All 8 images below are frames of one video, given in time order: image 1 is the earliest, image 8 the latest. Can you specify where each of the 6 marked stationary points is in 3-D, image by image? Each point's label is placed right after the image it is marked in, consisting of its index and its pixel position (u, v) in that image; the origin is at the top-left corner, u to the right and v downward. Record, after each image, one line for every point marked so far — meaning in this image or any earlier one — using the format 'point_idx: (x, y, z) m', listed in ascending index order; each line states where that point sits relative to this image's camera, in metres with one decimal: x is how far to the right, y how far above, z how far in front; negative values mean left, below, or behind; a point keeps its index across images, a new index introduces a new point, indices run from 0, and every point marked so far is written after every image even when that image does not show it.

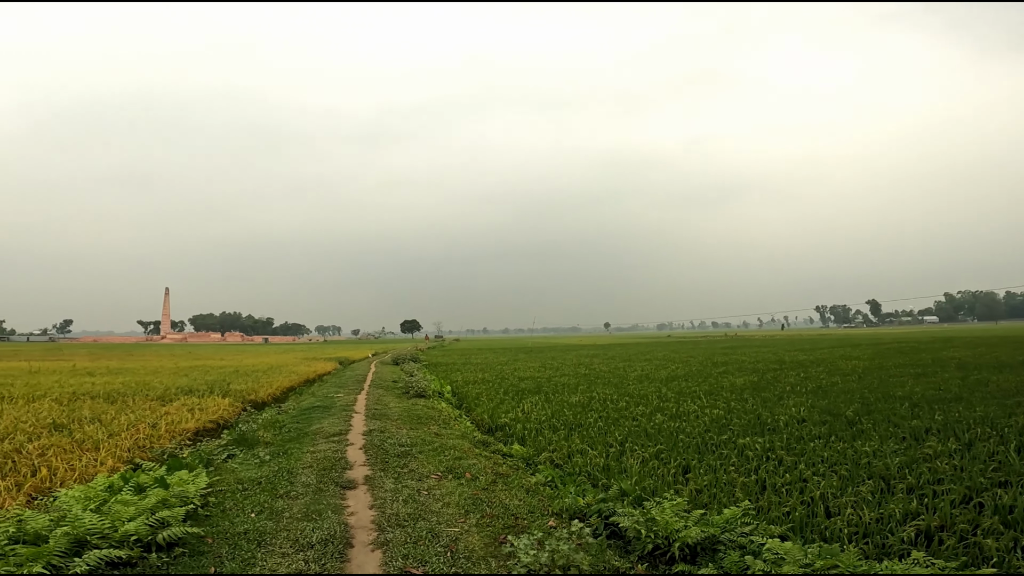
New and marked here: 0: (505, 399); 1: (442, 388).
0: (-0.3, -4.0, +16.6) m
1: (-2.8, -4.0, +18.5) m
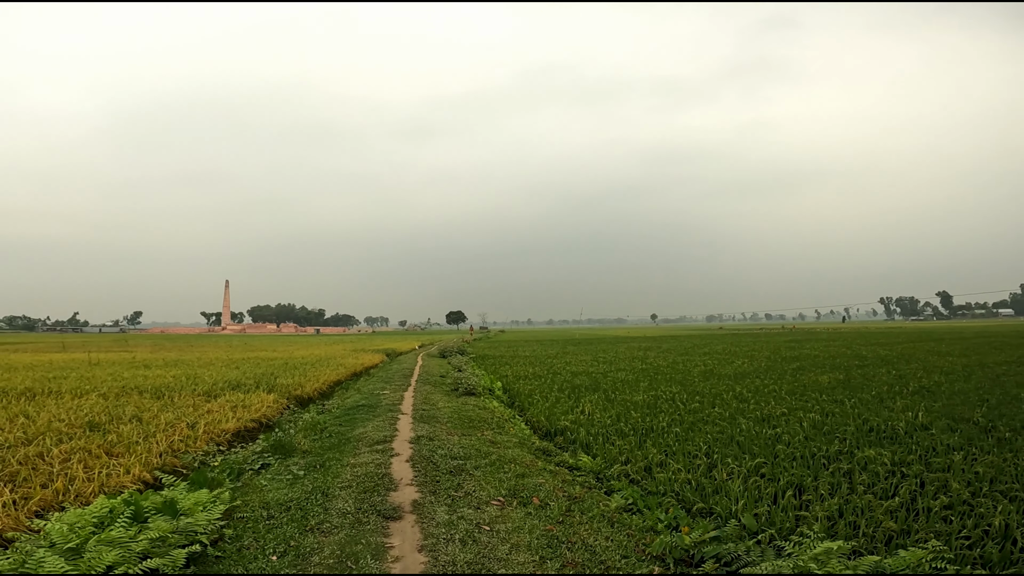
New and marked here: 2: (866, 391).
0: (+1.6, -3.6, +15.2) m
1: (-0.7, -3.6, +17.3) m
2: (+11.9, -3.5, +15.5) m
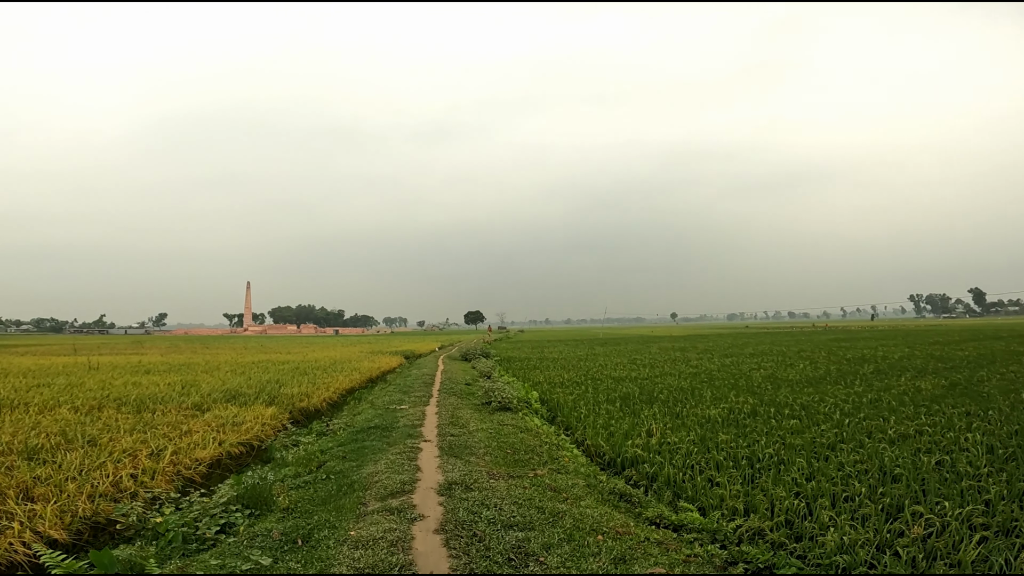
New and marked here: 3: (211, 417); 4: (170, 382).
0: (+2.8, -3.4, +12.6) m
1: (+0.5, -3.4, +14.8) m
2: (+13.1, -3.2, +12.5) m
3: (-7.5, -3.1, +11.4) m
4: (-13.3, -3.6, +17.8) m
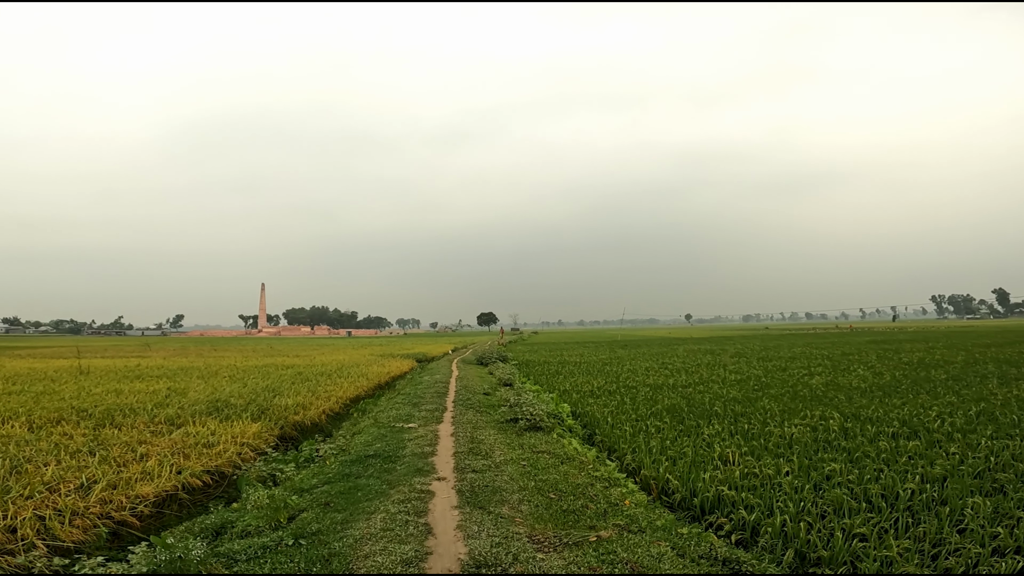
0: (+3.5, -3.2, +10.4) m
1: (+1.2, -3.2, +12.6) m
2: (+13.8, -3.0, +10.1) m
3: (-6.8, -3.0, +9.5) m
4: (-12.4, -3.5, +16.1) m
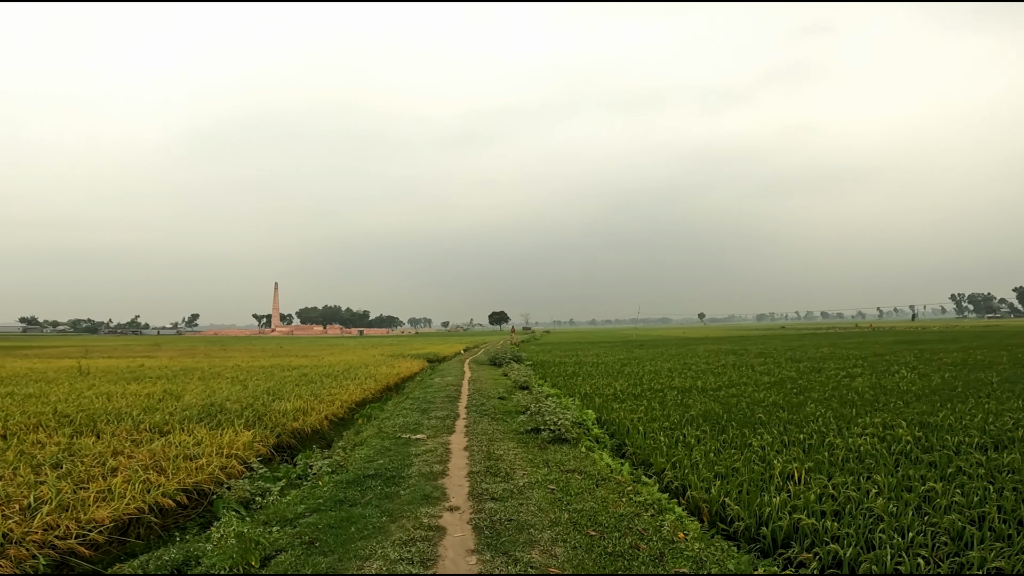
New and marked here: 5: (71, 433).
0: (+3.9, -3.1, +9.2) m
1: (+1.7, -3.1, +11.4) m
2: (+14.2, -2.8, +8.6) m
3: (-6.4, -2.9, +8.5) m
4: (-11.9, -3.4, +15.2) m
5: (-8.9, -2.9, +9.3) m
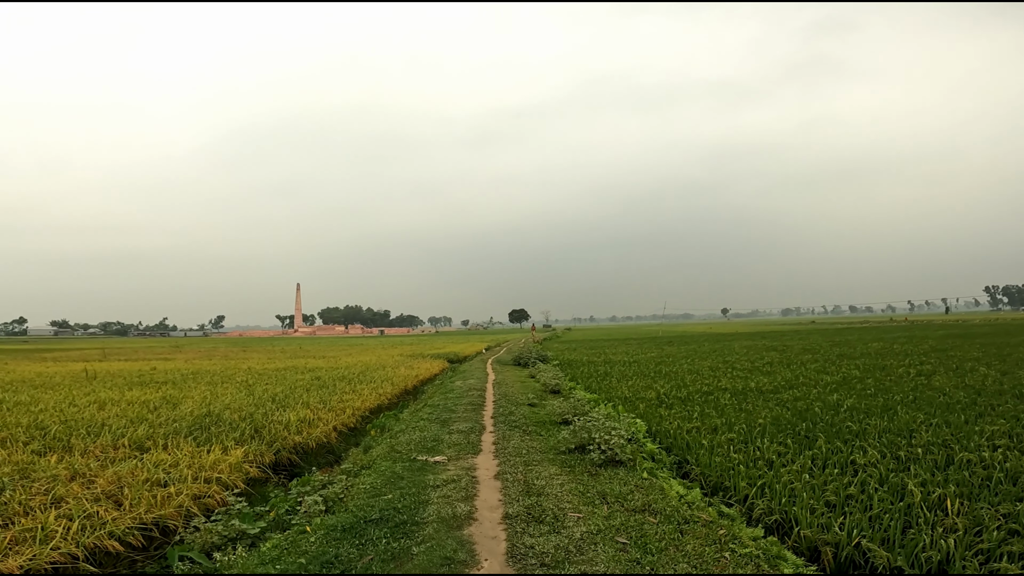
0: (+4.5, -2.8, +7.4) m
1: (+2.4, -2.8, +9.7) m
2: (+14.8, -2.4, +6.4) m
3: (-5.8, -2.8, +7.1) m
4: (-11.0, -3.3, +14.1) m
5: (-8.3, -2.9, +8.1) m
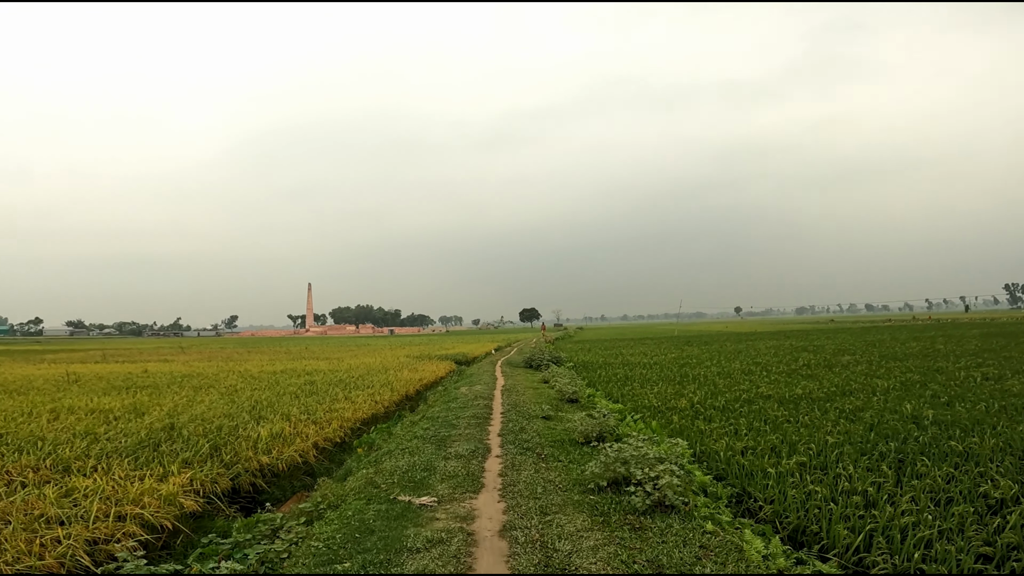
0: (+4.6, -2.6, +5.5) m
1: (+2.6, -2.7, +7.9) m
2: (+14.9, -2.2, +4.3) m
3: (-5.7, -2.6, +5.6) m
4: (-10.7, -3.2, +12.6) m
5: (-8.1, -2.7, +6.5) m
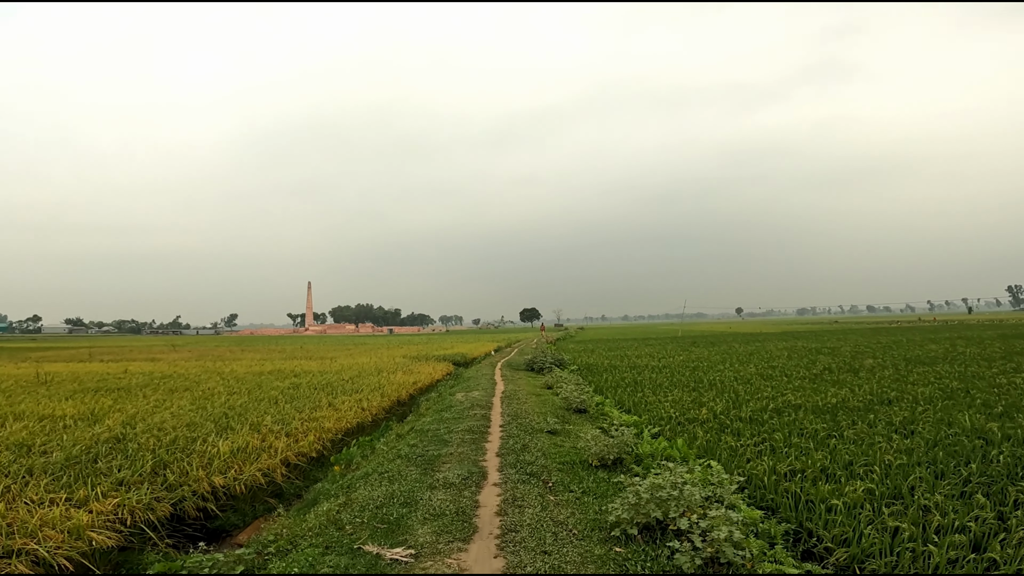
0: (+4.6, -2.5, +4.3) m
1: (+2.7, -2.6, +6.7) m
2: (+14.9, -2.1, +3.0) m
3: (-5.7, -2.5, +4.3) m
4: (-10.7, -3.0, +11.3) m
5: (-8.1, -2.6, +5.3) m
